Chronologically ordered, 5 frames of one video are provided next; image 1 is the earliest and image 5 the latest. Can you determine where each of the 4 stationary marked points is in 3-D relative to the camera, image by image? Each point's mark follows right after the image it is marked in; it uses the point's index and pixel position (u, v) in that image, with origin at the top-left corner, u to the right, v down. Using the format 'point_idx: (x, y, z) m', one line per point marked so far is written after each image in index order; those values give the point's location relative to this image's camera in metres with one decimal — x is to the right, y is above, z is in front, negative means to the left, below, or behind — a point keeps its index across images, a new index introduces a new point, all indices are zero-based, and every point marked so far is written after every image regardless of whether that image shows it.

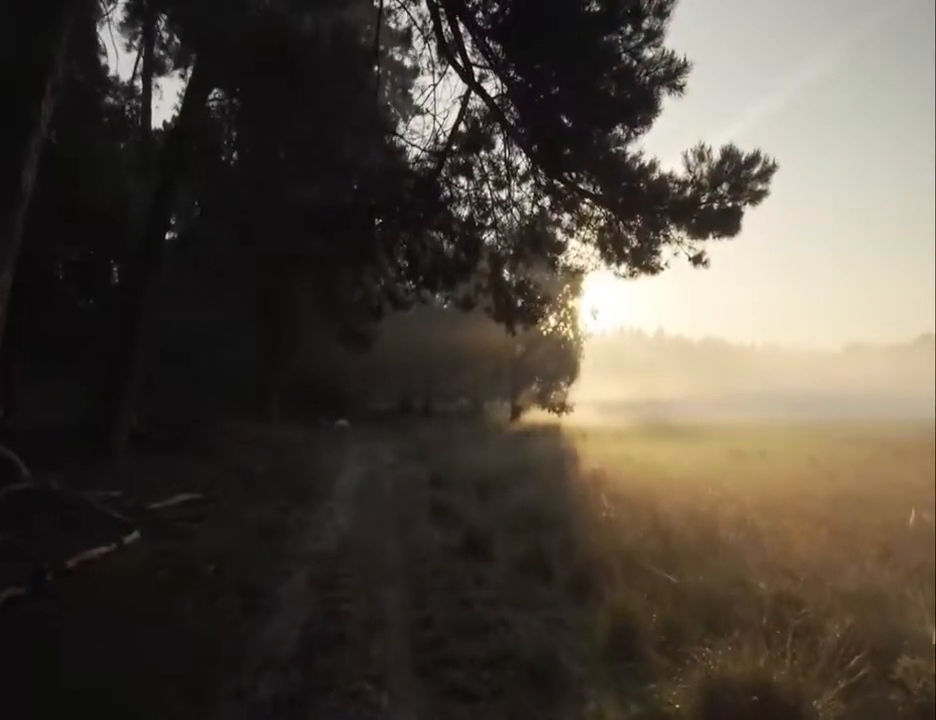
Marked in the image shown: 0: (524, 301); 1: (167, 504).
0: (+0.9, +1.0, +12.6) m
1: (-5.2, -2.5, +13.8) m
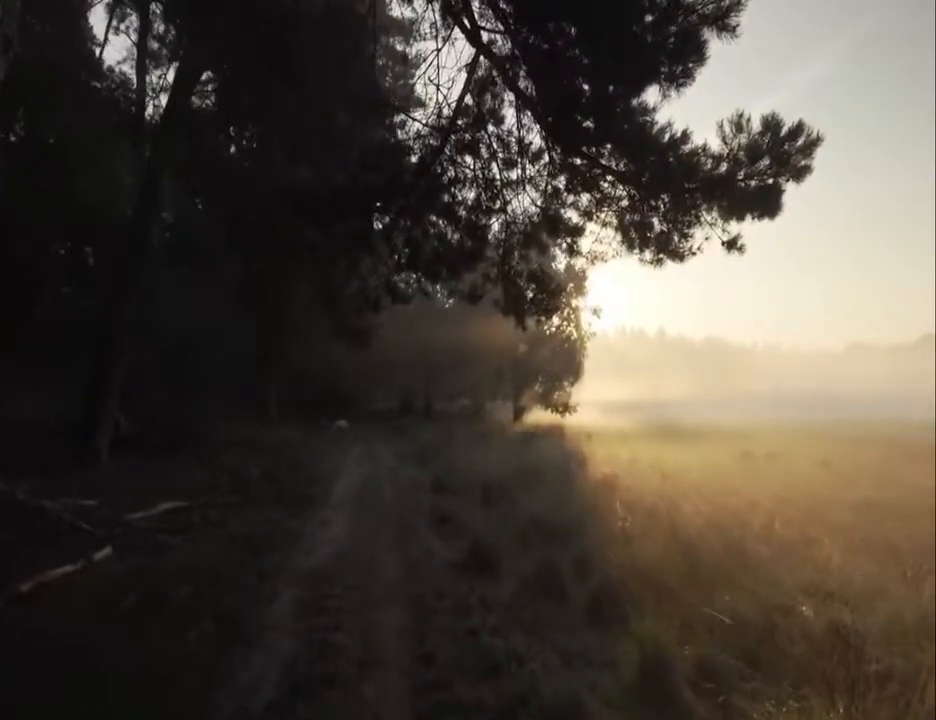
0: (+1.0, +1.0, +11.5) m
1: (-5.1, -2.5, +12.7) m
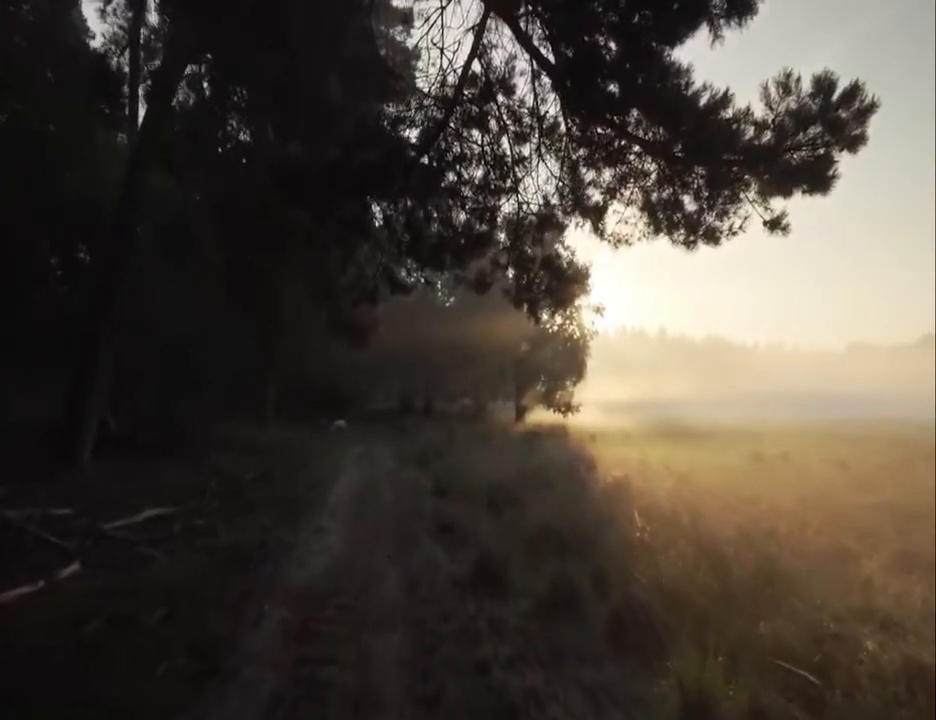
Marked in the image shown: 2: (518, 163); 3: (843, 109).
0: (+1.1, +1.1, +10.5) m
1: (-5.0, -2.4, +11.7) m
2: (+0.6, +2.4, +9.7) m
3: (+3.5, +2.4, +7.4) m
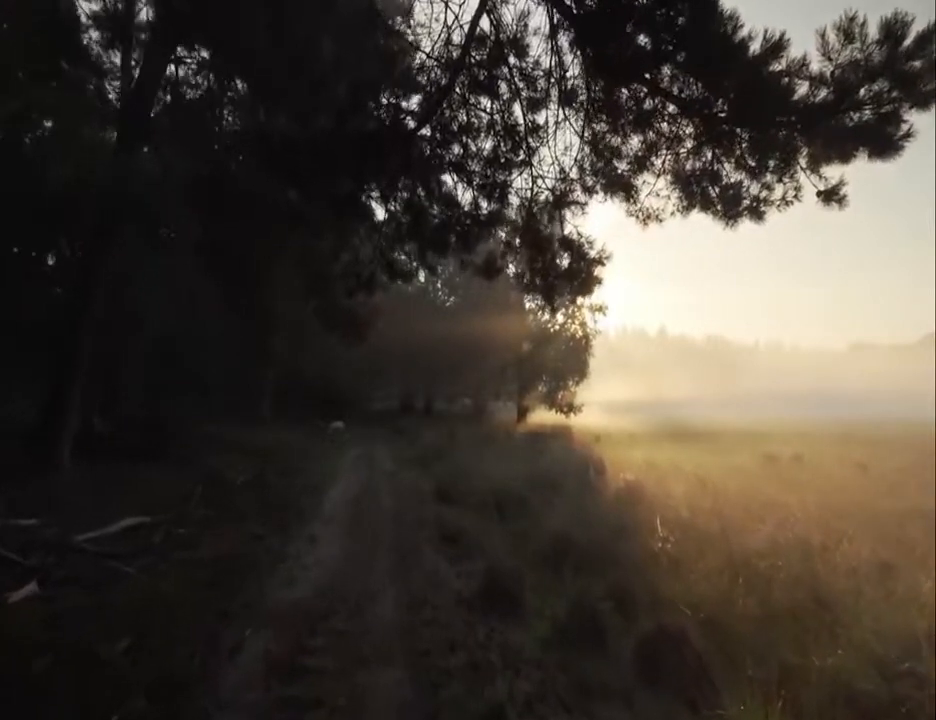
0: (+1.2, +1.1, +9.5) m
1: (-4.9, -2.3, +10.7) m
2: (+0.7, +2.5, +8.7) m
3: (+3.6, +2.4, +6.4) m
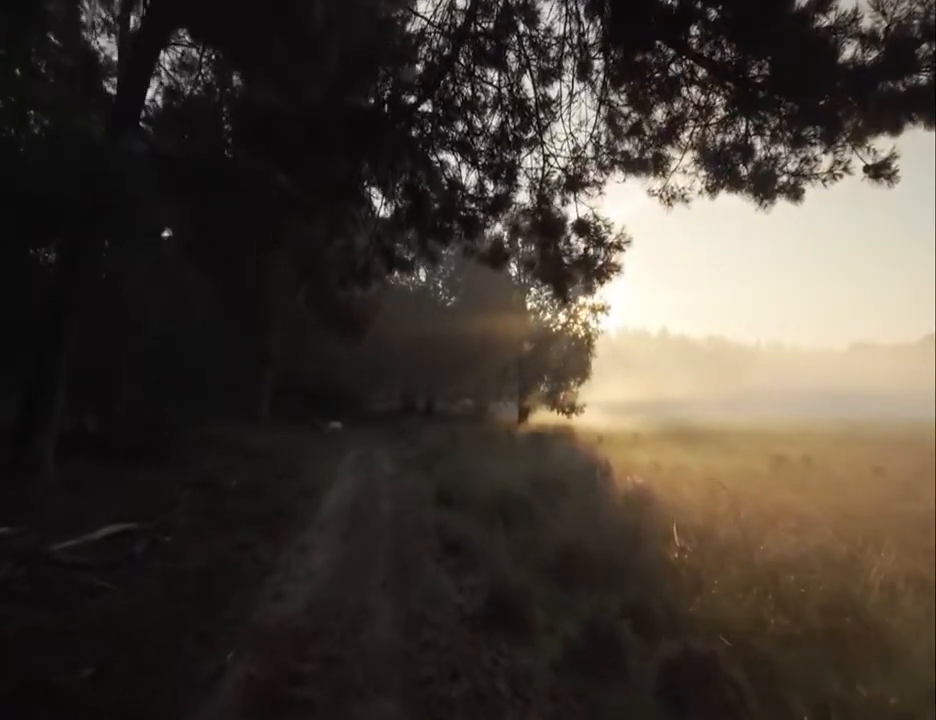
0: (+1.2, +1.2, +8.8) m
1: (-4.9, -2.3, +10.0) m
2: (+0.8, +2.5, +8.0) m
3: (+3.6, +2.5, +5.7) m
